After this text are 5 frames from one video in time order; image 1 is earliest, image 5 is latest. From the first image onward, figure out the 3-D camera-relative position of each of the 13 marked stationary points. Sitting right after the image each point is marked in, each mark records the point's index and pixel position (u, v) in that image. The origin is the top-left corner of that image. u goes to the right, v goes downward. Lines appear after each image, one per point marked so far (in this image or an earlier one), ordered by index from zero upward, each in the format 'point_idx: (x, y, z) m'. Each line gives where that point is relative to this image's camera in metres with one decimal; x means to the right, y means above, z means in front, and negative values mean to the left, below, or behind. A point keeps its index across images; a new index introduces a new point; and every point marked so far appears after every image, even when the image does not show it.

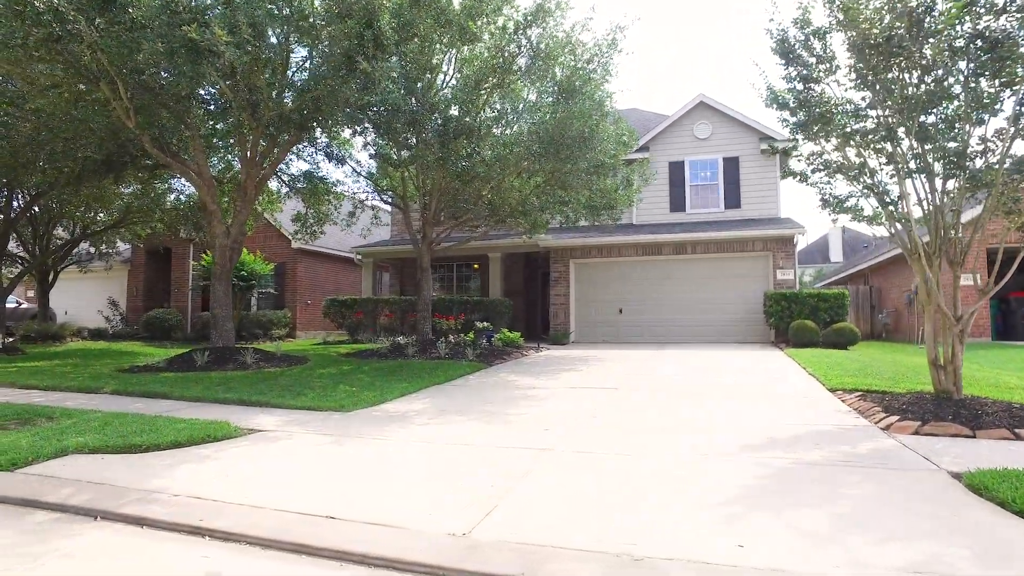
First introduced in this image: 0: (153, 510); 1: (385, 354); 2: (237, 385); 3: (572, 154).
0: (-2.1, -1.3, +3.7) m
1: (-2.4, -1.3, +12.1) m
2: (-3.7, -1.3, +8.4) m
3: (+1.1, +2.2, +10.4) m
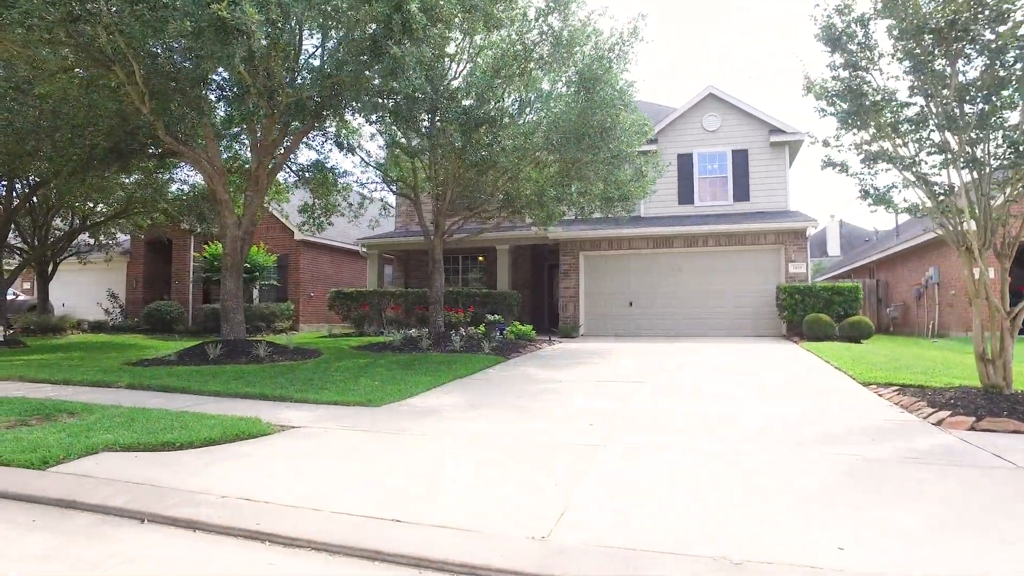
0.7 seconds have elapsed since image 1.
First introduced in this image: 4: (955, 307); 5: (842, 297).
0: (-1.7, -1.2, +3.5) m
1: (-2.2, -1.1, +11.9) m
2: (-3.3, -1.2, +8.2) m
3: (+1.4, +2.4, +10.3) m
4: (+10.5, -0.4, +14.9) m
5: (+7.3, -0.2, +13.8) m
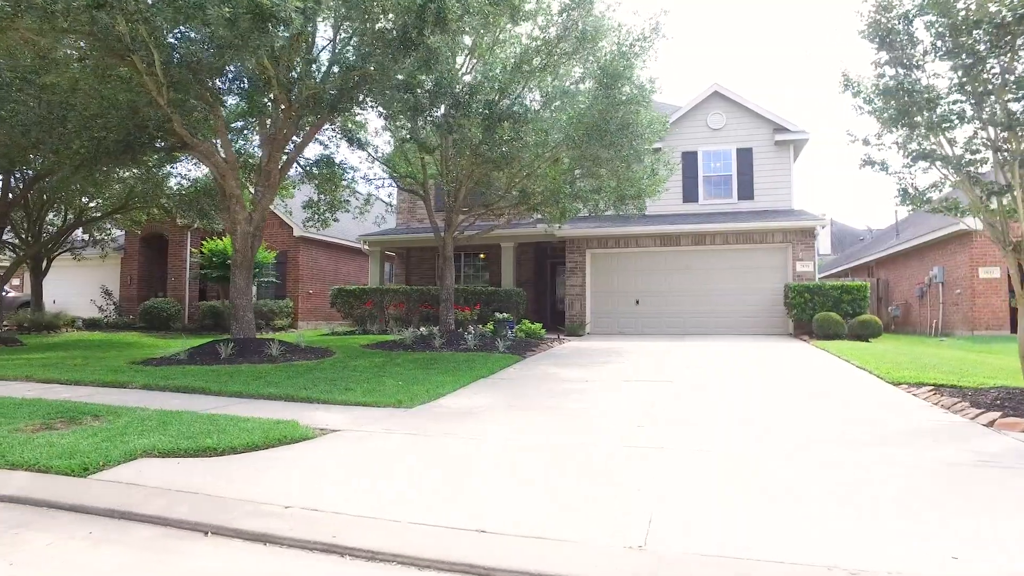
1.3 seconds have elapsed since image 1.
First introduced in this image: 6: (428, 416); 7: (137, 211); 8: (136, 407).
0: (-1.3, -1.2, +3.3) m
1: (-1.9, -1.1, +11.7) m
2: (-3.0, -1.2, +8.0) m
3: (+1.7, +2.4, +10.1) m
4: (+10.7, -0.4, +15.0) m
5: (+7.5, -0.2, +13.8) m
6: (-0.8, -1.3, +6.1) m
7: (-10.1, +2.0, +16.9) m
8: (-3.6, -1.1, +6.0) m
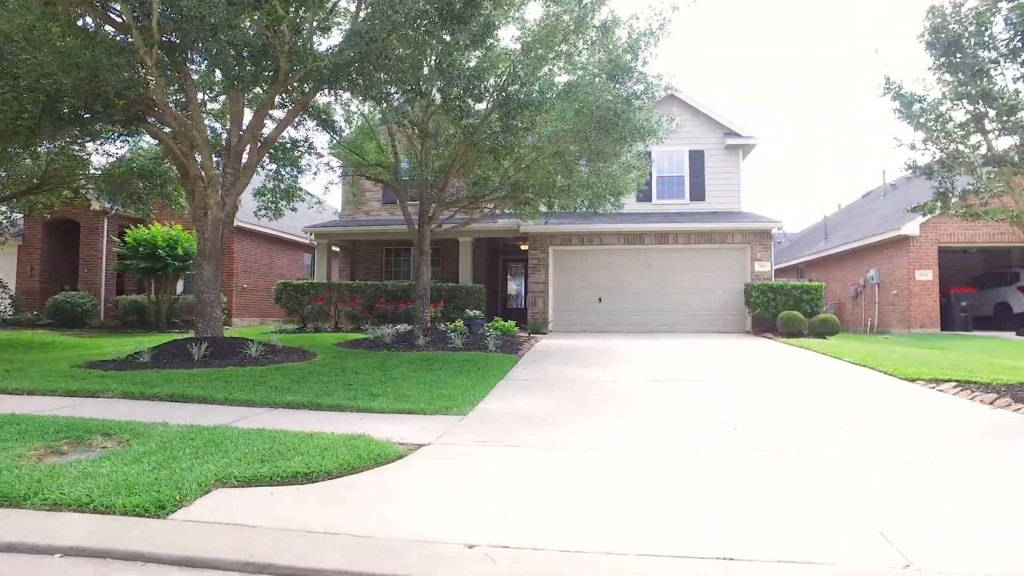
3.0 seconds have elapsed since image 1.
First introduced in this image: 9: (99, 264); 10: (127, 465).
0: (-0.2, -1.2, +2.7) m
1: (-2.1, -1.0, +10.9) m
2: (-2.6, -1.1, +7.1) m
3: (+1.7, +2.4, +9.9) m
4: (+9.9, -0.5, +16.1) m
5: (+6.9, -0.2, +14.5) m
6: (-0.2, -1.2, +5.6) m
7: (-11.0, +2.2, +14.8) m
8: (-2.9, -1.1, +5.0) m
9: (-11.0, +0.7, +16.7) m
10: (-2.4, -1.1, +3.9) m
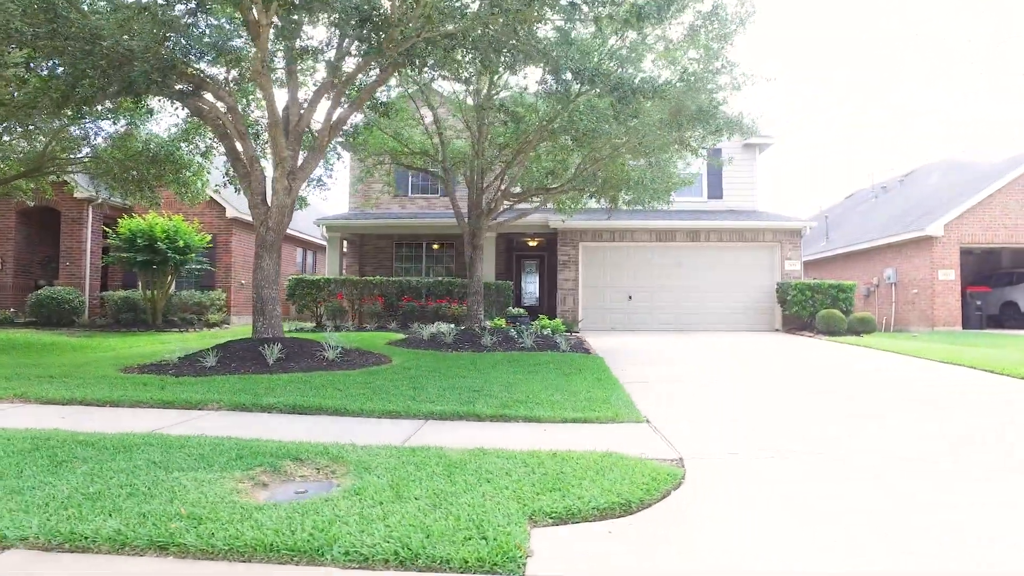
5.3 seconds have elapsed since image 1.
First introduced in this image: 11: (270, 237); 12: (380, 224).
0: (+1.7, -1.2, +2.2) m
1: (-0.9, -0.9, +10.2) m
2: (-1.1, -1.0, +6.3) m
3: (+3.0, +2.5, +9.5) m
4: (+10.6, -0.4, +16.3) m
5: (+7.7, -0.2, +14.4) m
6: (+1.4, -1.2, +5.0) m
7: (-10.1, +2.3, +13.2) m
8: (-1.2, -1.0, +4.2) m
9: (-10.3, +0.8, +15.2) m
10: (-0.6, -1.0, +3.1) m
11: (-3.1, +0.7, +8.2) m
12: (-3.5, +1.7, +16.2) m
